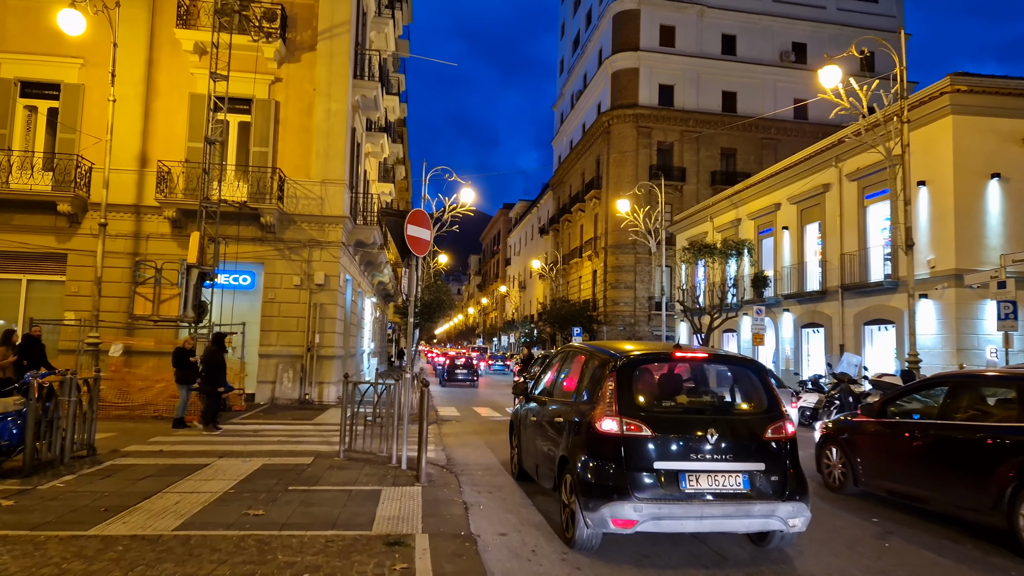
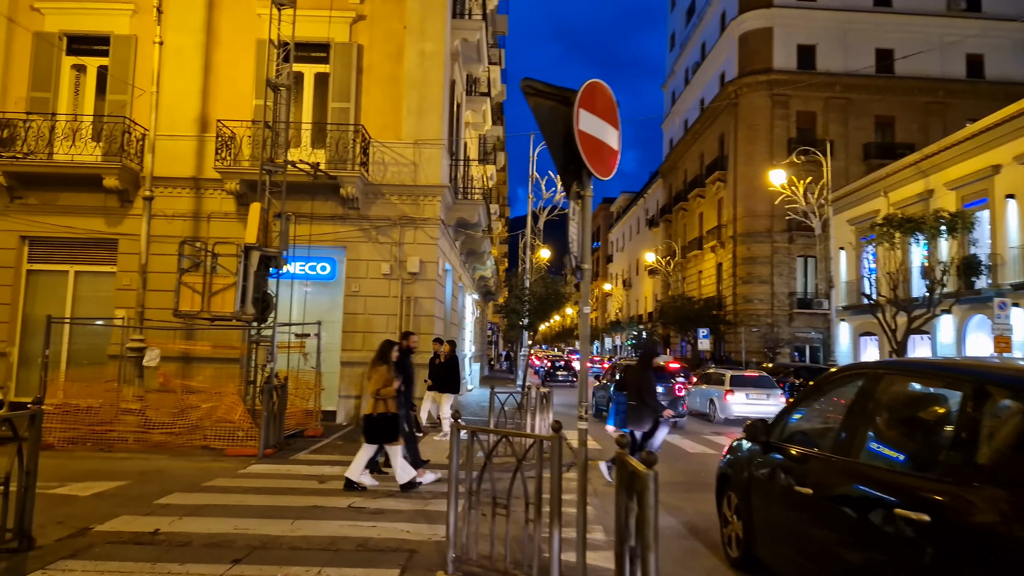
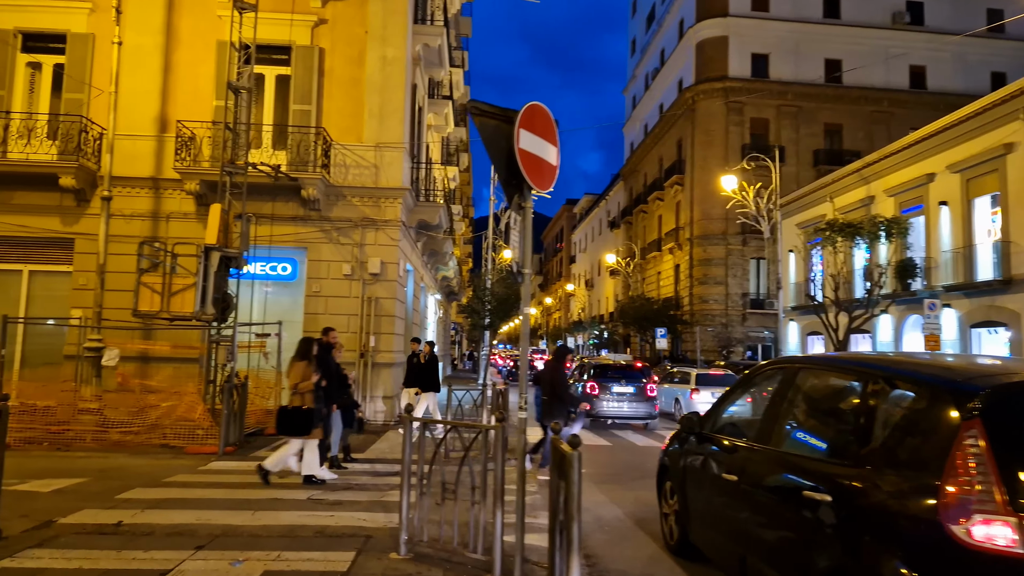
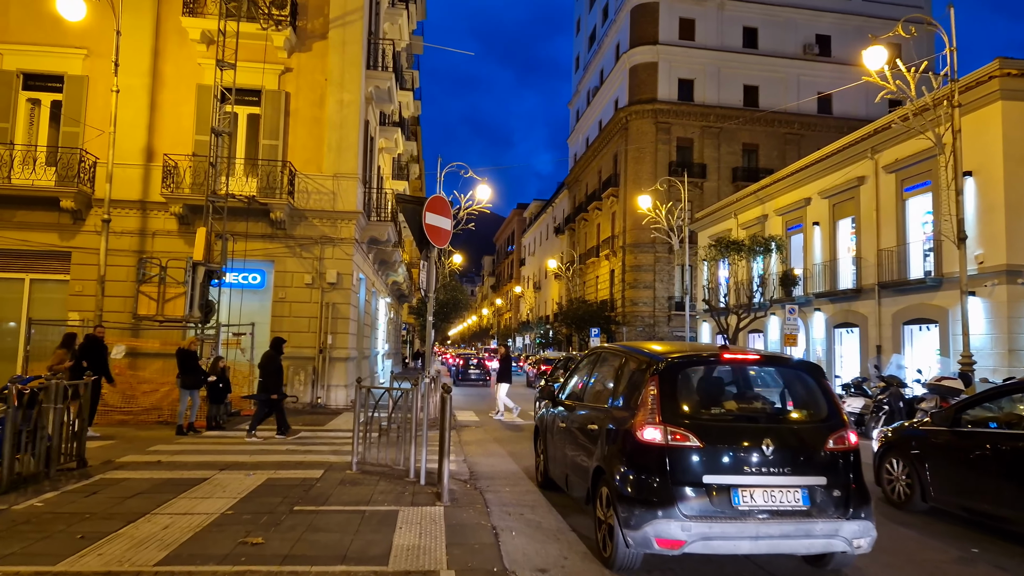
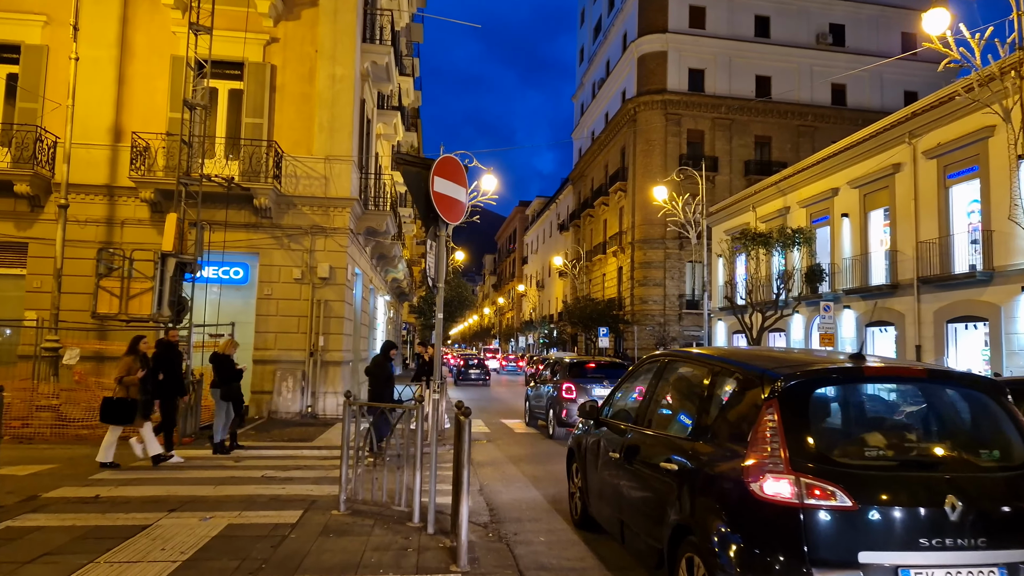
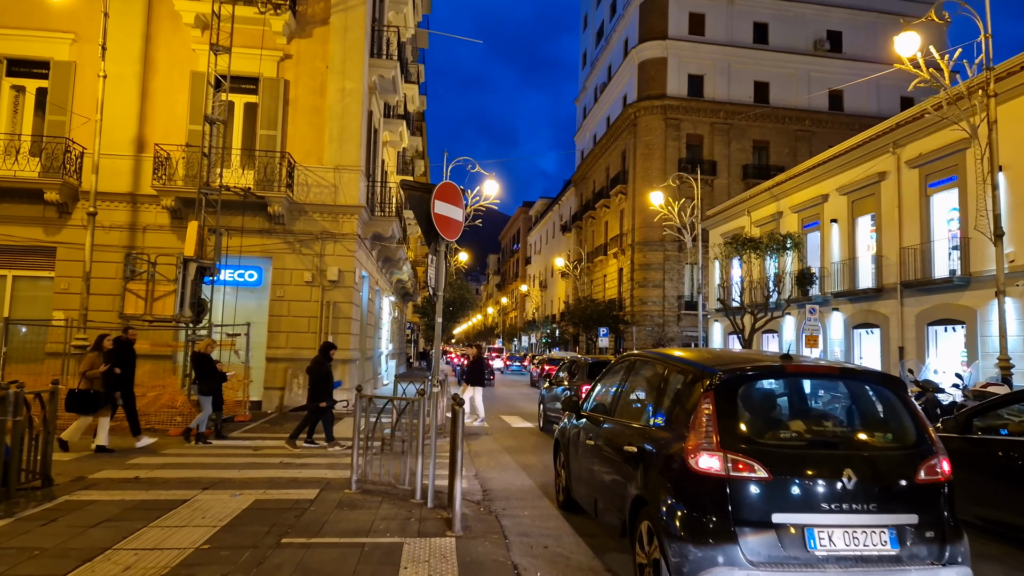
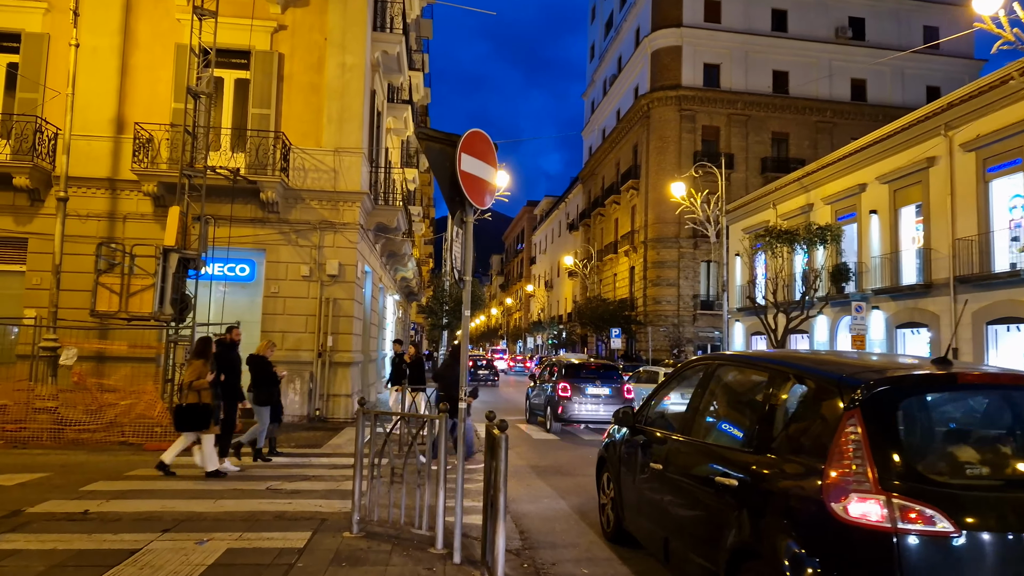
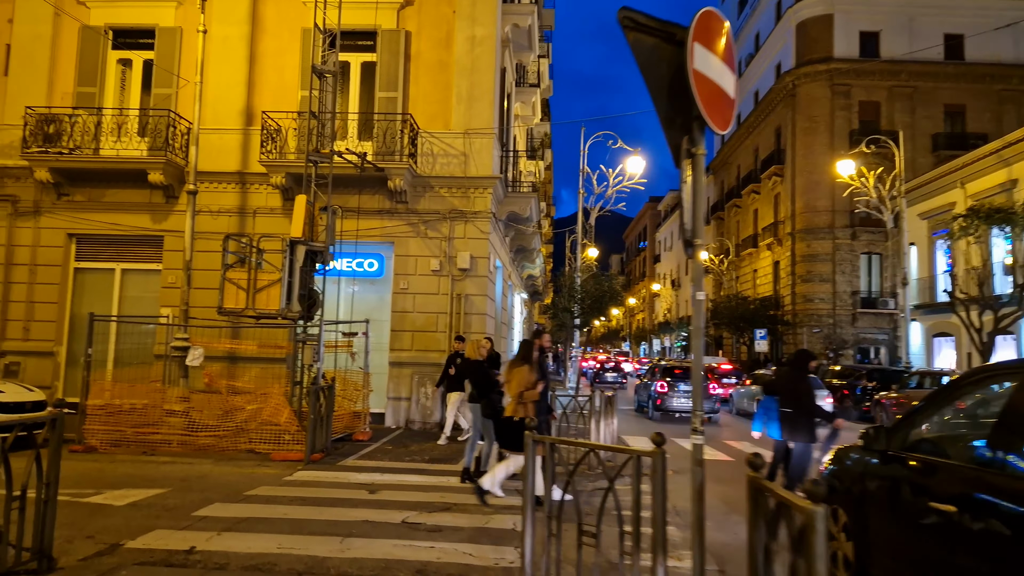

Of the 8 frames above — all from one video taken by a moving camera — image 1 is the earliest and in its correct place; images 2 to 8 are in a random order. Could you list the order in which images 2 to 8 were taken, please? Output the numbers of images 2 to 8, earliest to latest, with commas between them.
4, 6, 5, 7, 3, 2, 8
